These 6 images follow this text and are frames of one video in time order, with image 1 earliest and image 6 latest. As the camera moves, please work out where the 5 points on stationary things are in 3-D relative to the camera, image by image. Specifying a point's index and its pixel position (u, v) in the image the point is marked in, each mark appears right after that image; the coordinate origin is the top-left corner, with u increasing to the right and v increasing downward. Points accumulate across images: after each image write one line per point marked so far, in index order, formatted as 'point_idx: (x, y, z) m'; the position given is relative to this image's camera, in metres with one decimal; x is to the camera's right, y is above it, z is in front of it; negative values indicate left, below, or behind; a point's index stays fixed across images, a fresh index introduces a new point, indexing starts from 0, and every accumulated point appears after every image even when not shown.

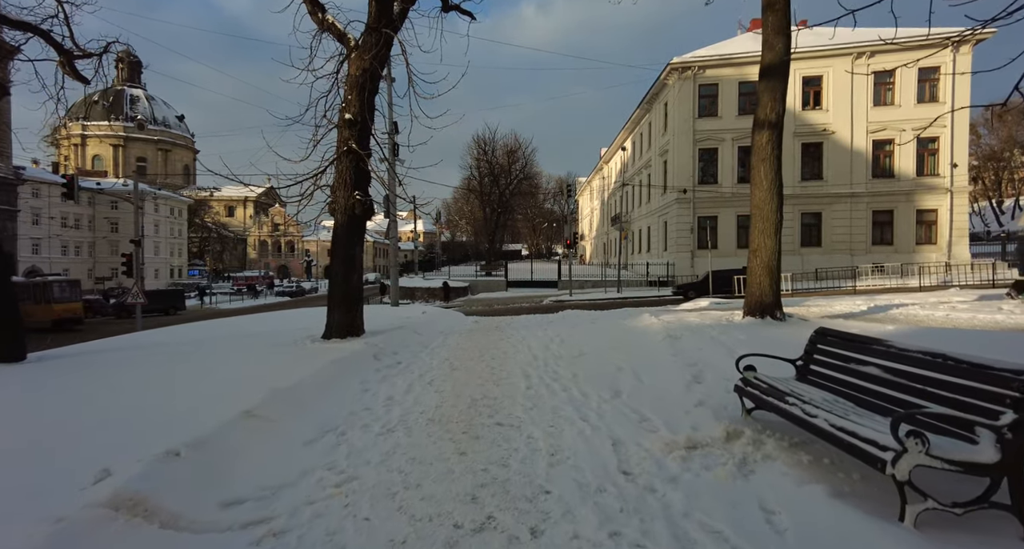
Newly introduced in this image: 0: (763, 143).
0: (+4.9, +2.6, +9.3) m
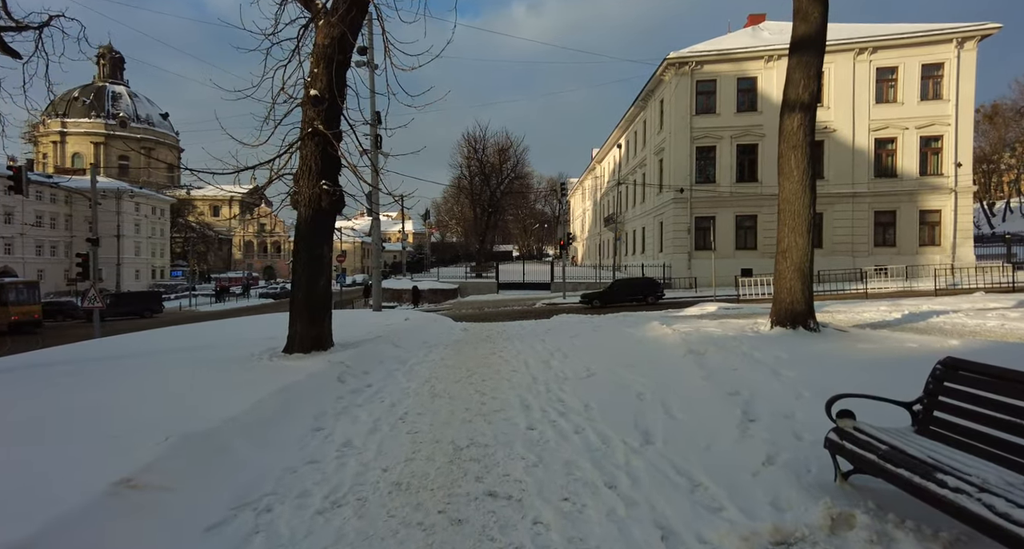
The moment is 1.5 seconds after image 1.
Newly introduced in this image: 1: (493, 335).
0: (+4.8, +2.5, +8.1) m
1: (-0.4, -1.3, +10.5) m
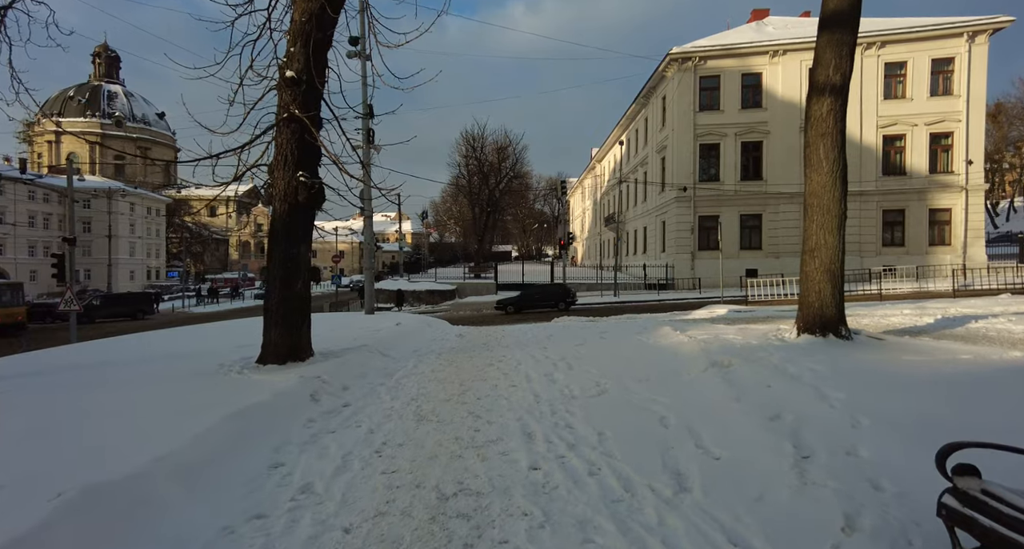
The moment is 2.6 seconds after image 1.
0: (+4.8, +2.5, +7.3) m
1: (-0.5, -1.4, +9.7) m
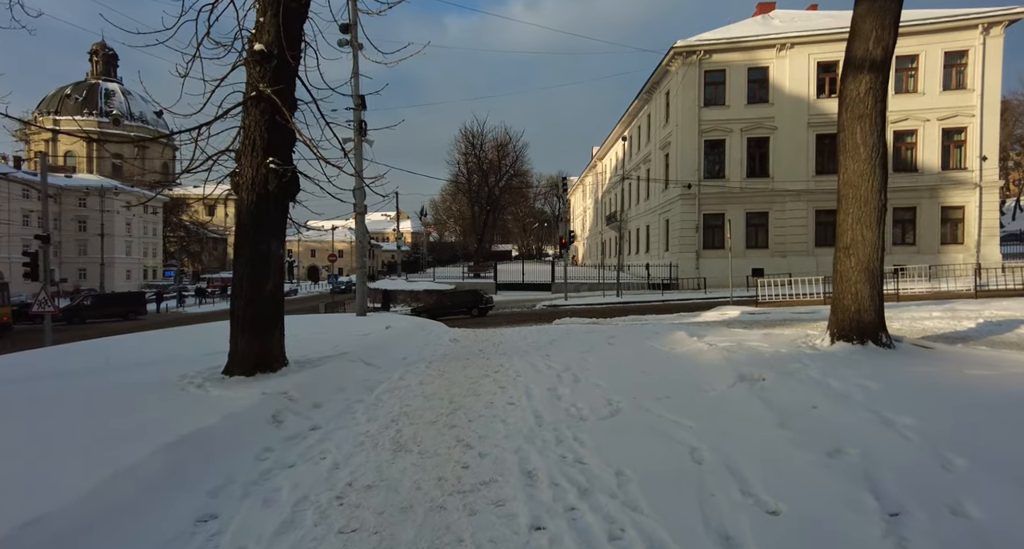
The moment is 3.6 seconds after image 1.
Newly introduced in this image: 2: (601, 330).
0: (+4.8, +2.5, +6.5) m
1: (-0.5, -1.4, +8.9) m
2: (+1.9, -1.2, +10.1) m
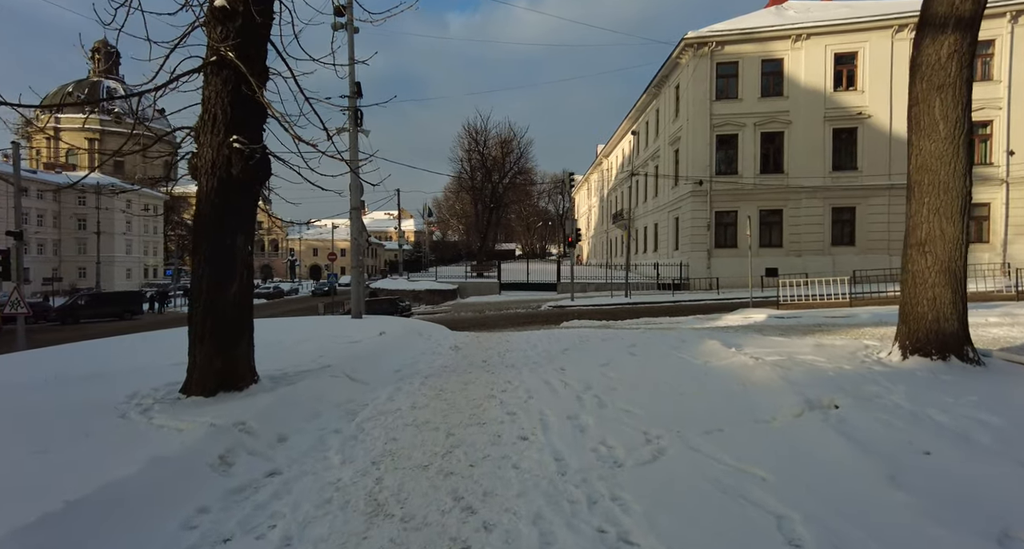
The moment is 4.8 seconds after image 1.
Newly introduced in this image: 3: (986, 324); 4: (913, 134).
0: (+4.9, +2.5, +5.4) m
1: (-0.3, -1.4, +7.8) m
2: (+2.0, -1.2, +9.1) m
3: (+9.0, -0.9, +8.9) m
4: (+4.9, +1.7, +5.6) m
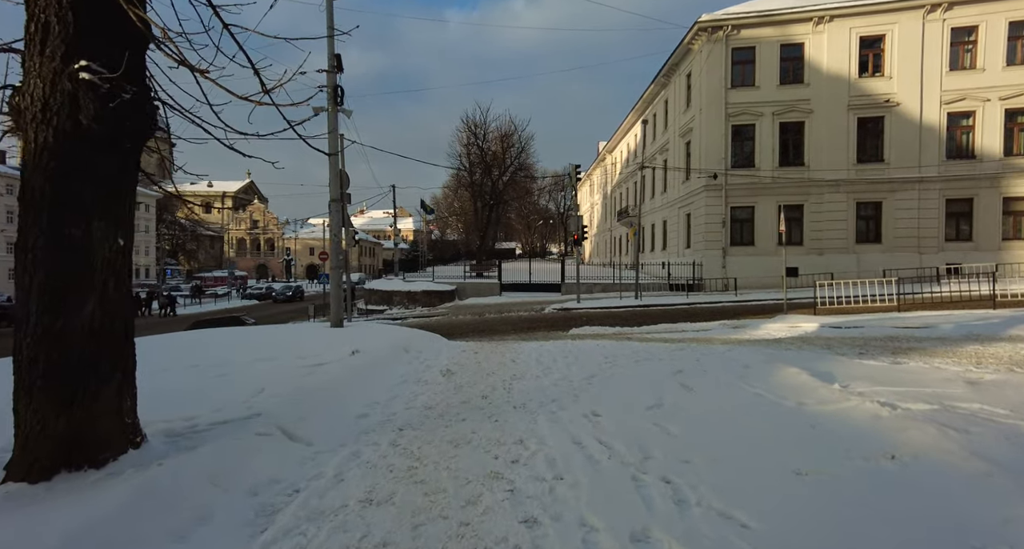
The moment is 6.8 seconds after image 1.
0: (+5.0, +2.4, +3.4) m
1: (-0.2, -1.4, +5.8) m
2: (+2.2, -1.2, +7.1) m
3: (+9.1, -1.0, +6.9) m
4: (+5.0, +1.6, +3.6) m
